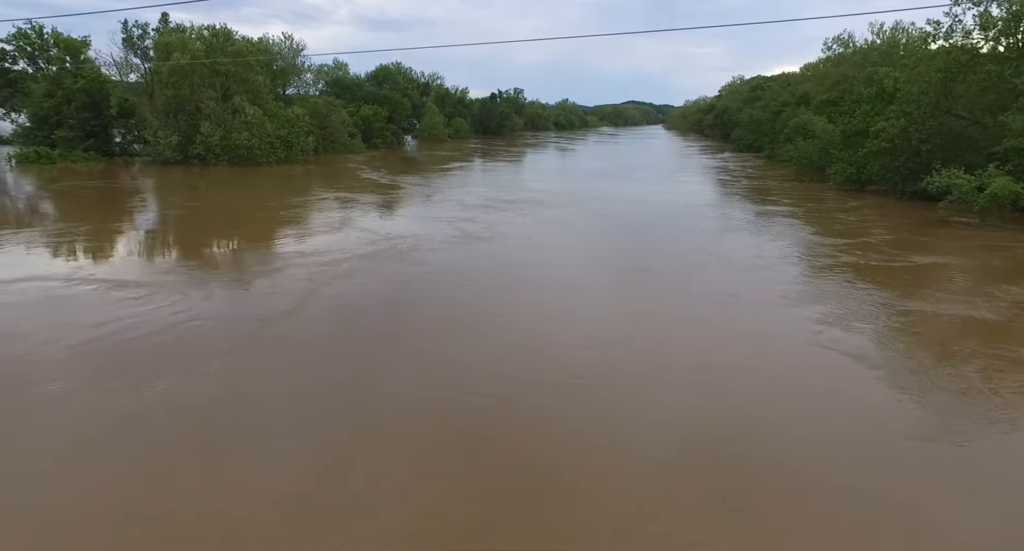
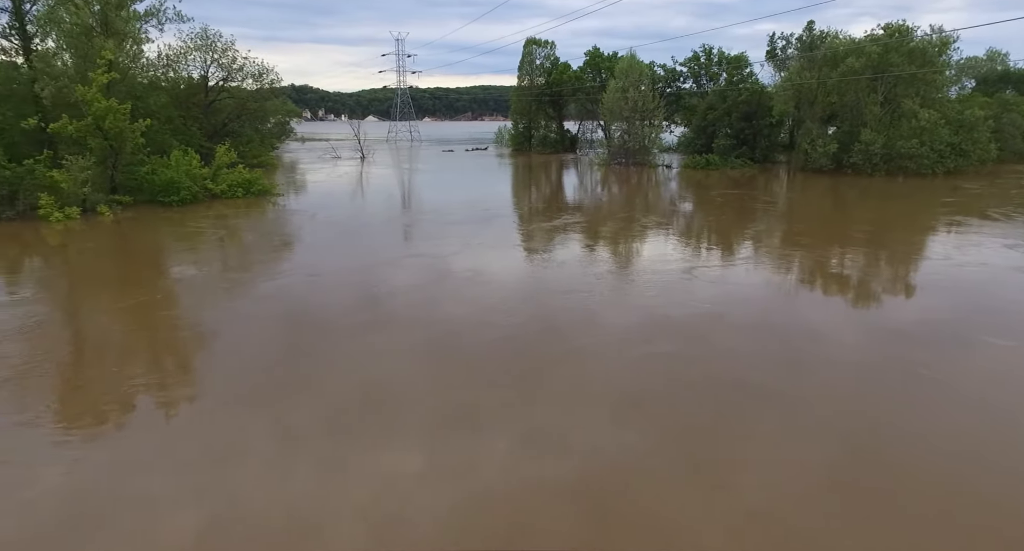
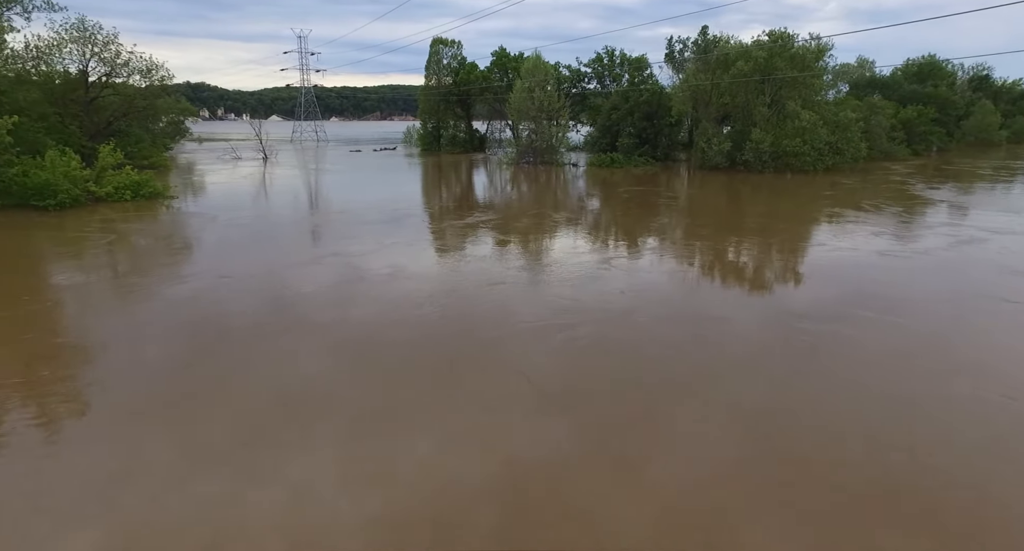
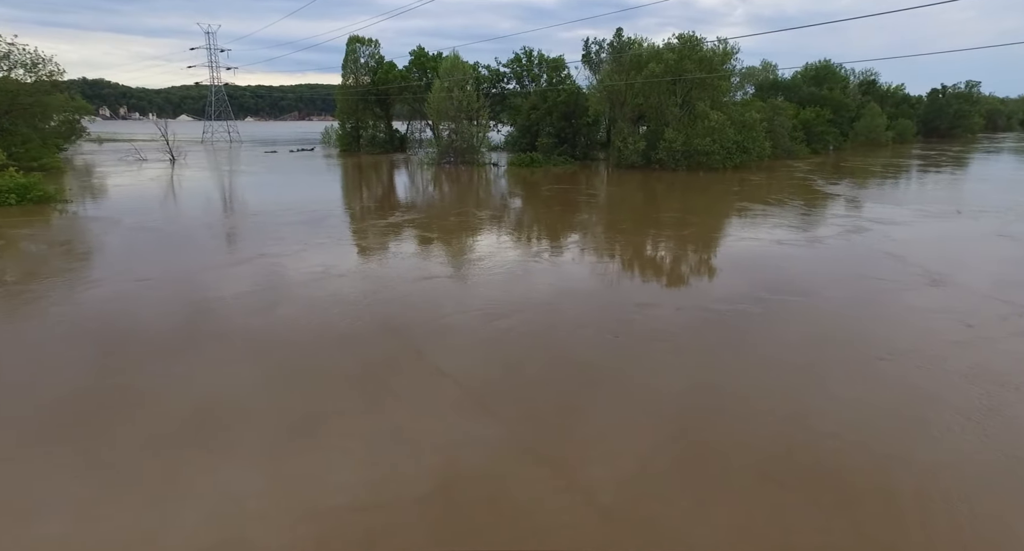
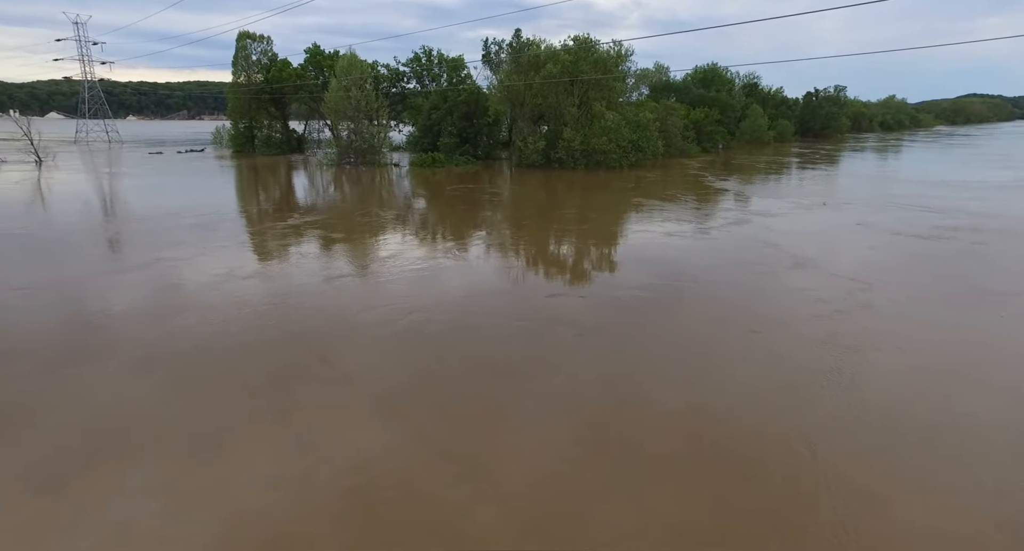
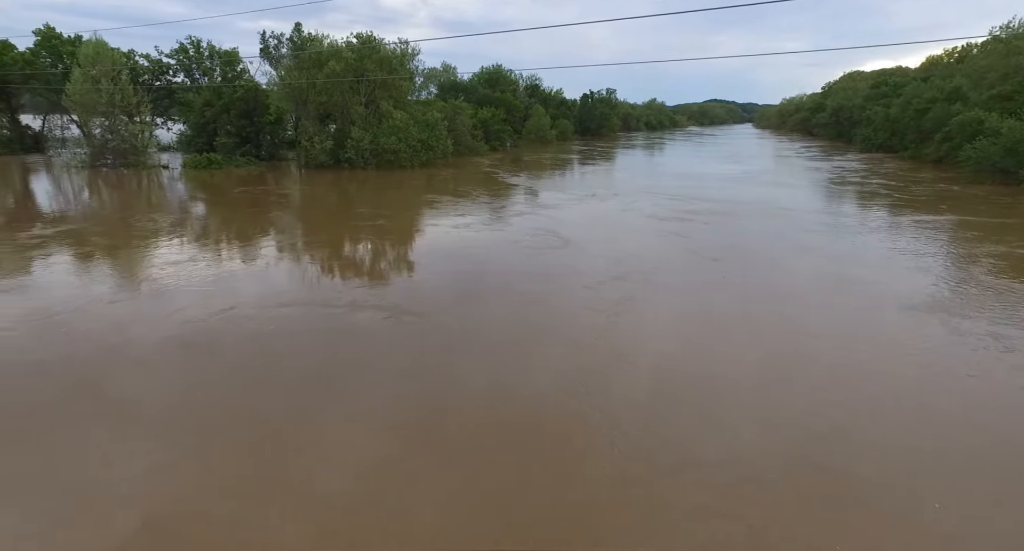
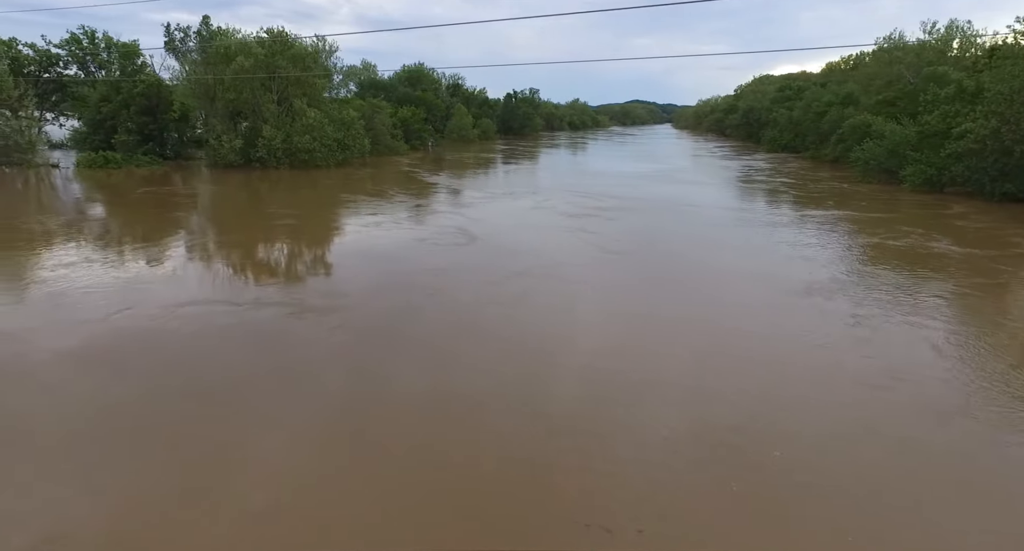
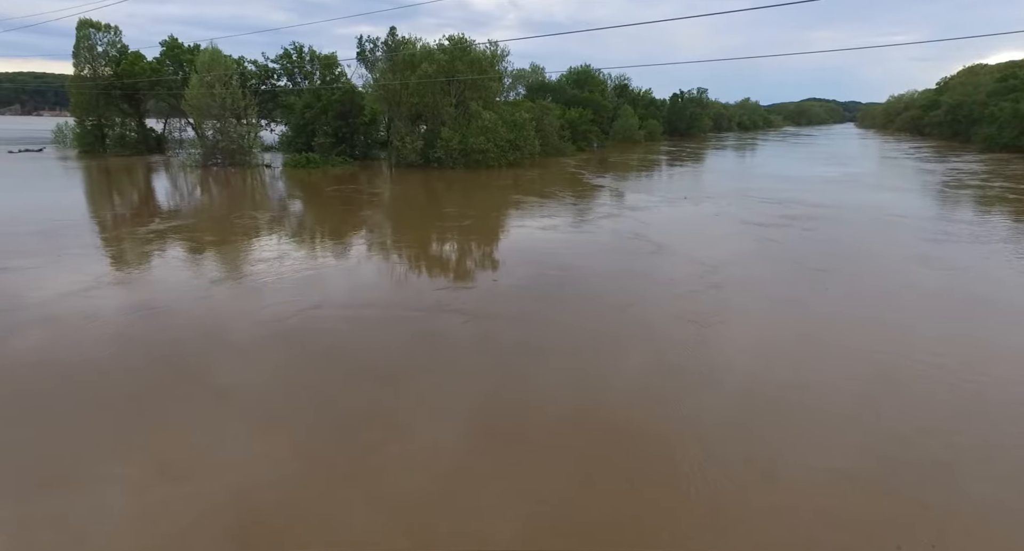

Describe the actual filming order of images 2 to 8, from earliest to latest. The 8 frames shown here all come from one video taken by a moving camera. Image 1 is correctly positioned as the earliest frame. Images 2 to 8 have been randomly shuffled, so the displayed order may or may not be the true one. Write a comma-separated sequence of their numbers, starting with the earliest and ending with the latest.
7, 6, 8, 5, 4, 3, 2
